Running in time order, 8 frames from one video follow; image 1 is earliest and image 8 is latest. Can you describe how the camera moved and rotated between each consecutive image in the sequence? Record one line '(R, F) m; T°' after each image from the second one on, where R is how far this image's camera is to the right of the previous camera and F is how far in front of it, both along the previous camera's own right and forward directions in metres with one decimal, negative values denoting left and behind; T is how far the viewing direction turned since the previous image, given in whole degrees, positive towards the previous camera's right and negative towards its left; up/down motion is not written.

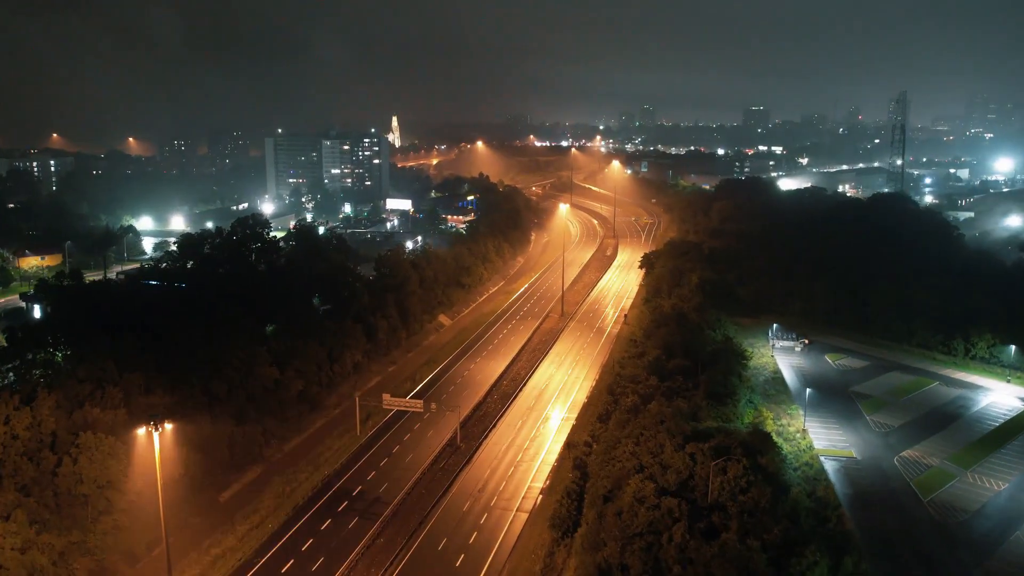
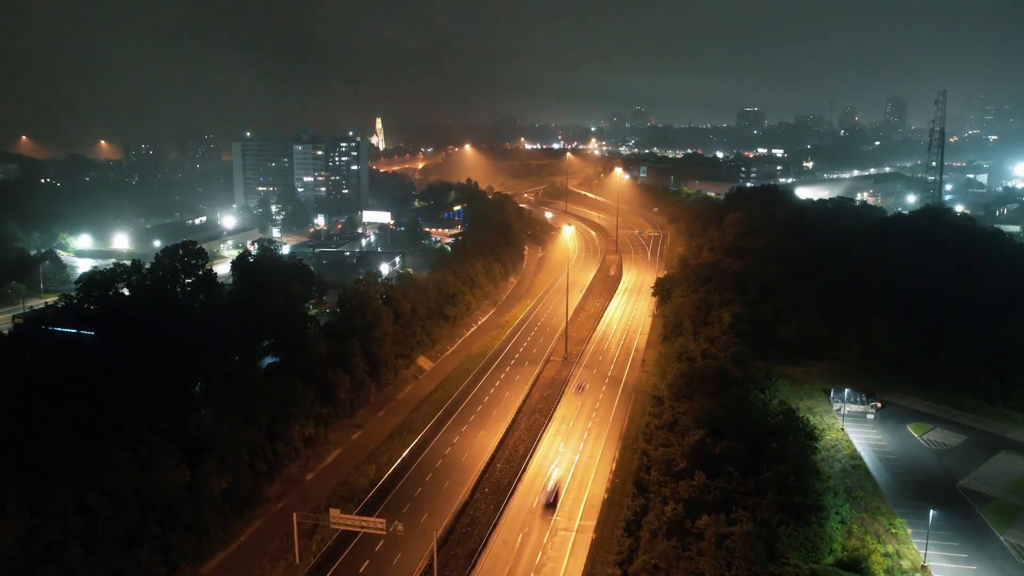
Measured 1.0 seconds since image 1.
(-0.1, +4.1) m; +1°
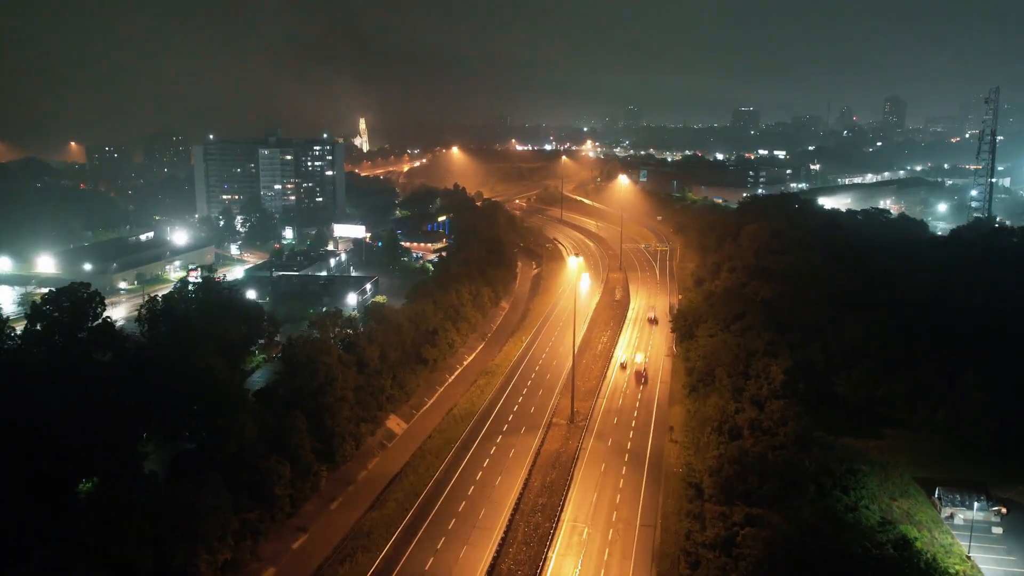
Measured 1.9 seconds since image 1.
(0.0, +4.1) m; +1°
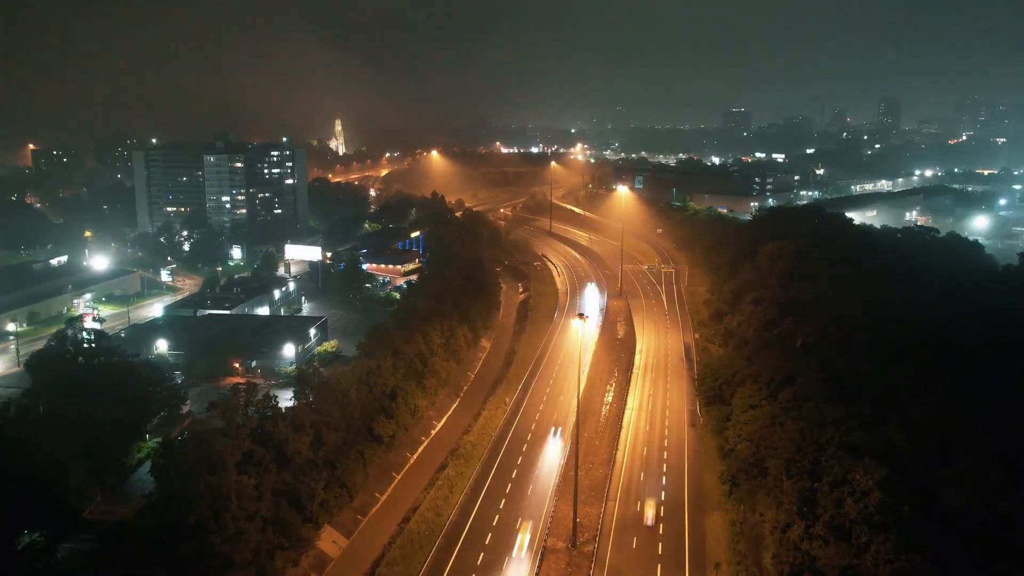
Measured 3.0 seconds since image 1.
(+0.1, +4.6) m; +1°
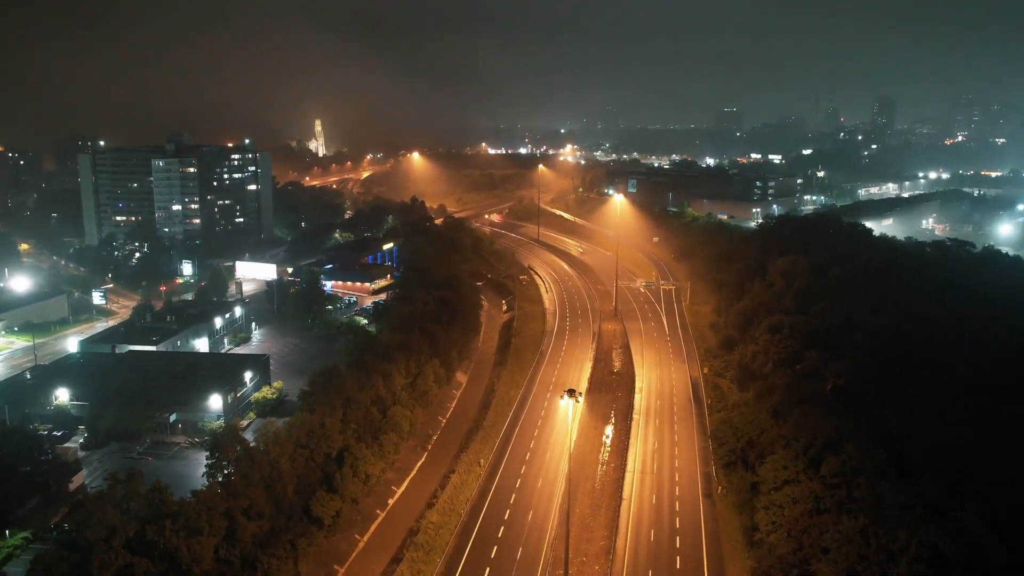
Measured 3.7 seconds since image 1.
(+0.2, +3.0) m; +1°
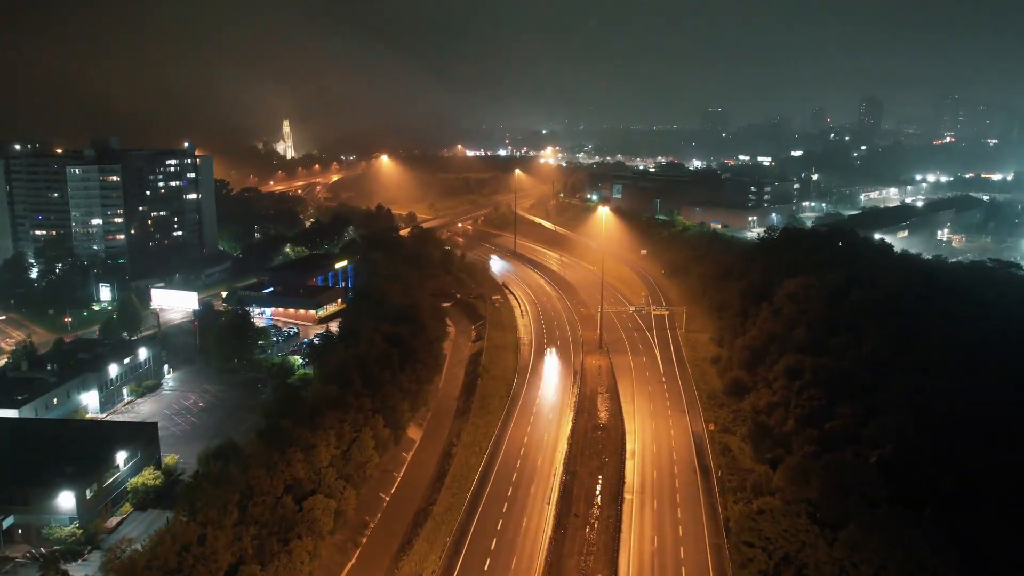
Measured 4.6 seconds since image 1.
(+0.4, +3.5) m; +1°
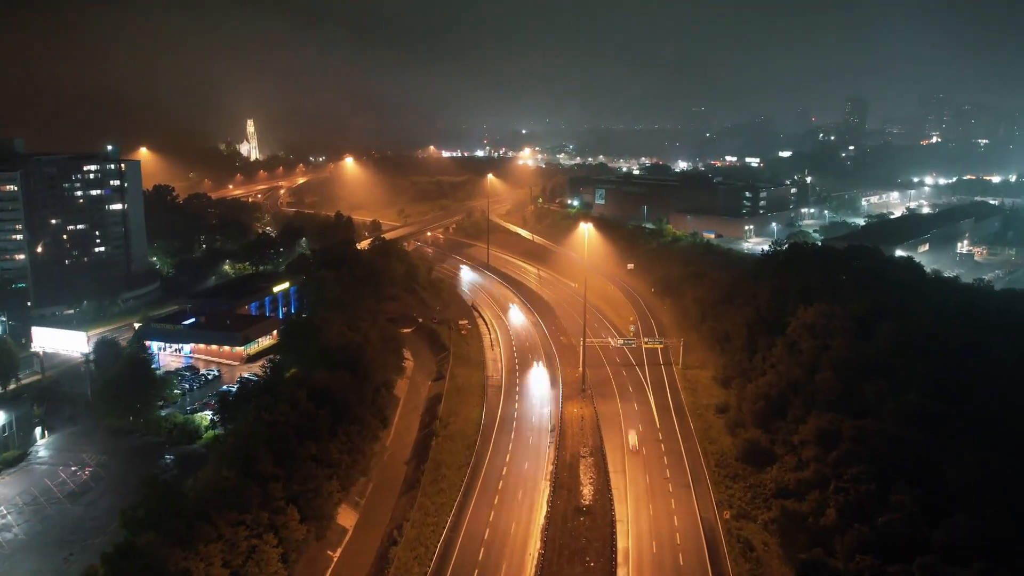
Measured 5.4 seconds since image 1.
(+0.3, +3.5) m; +1°
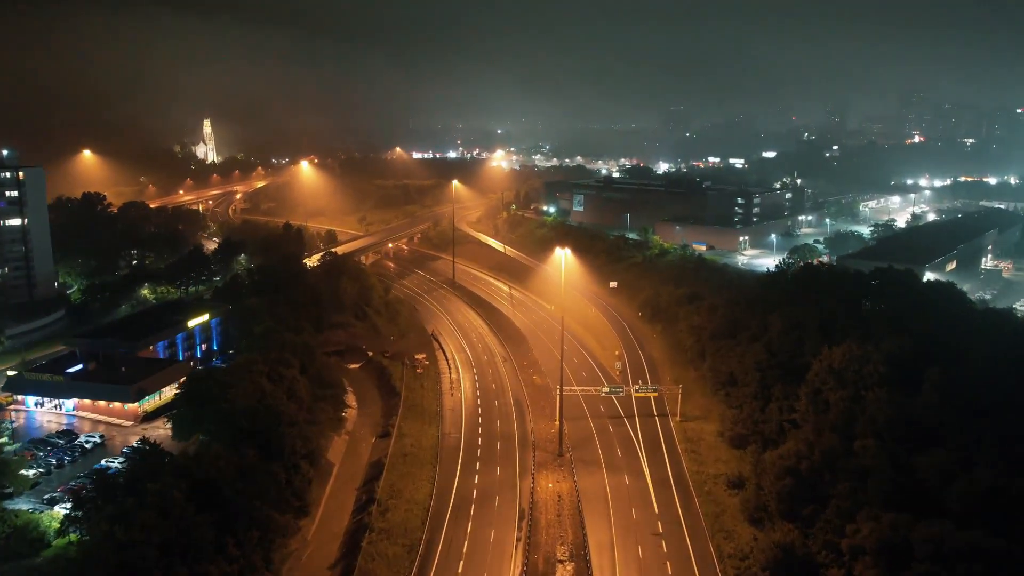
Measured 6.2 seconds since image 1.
(+0.3, +3.5) m; +1°
